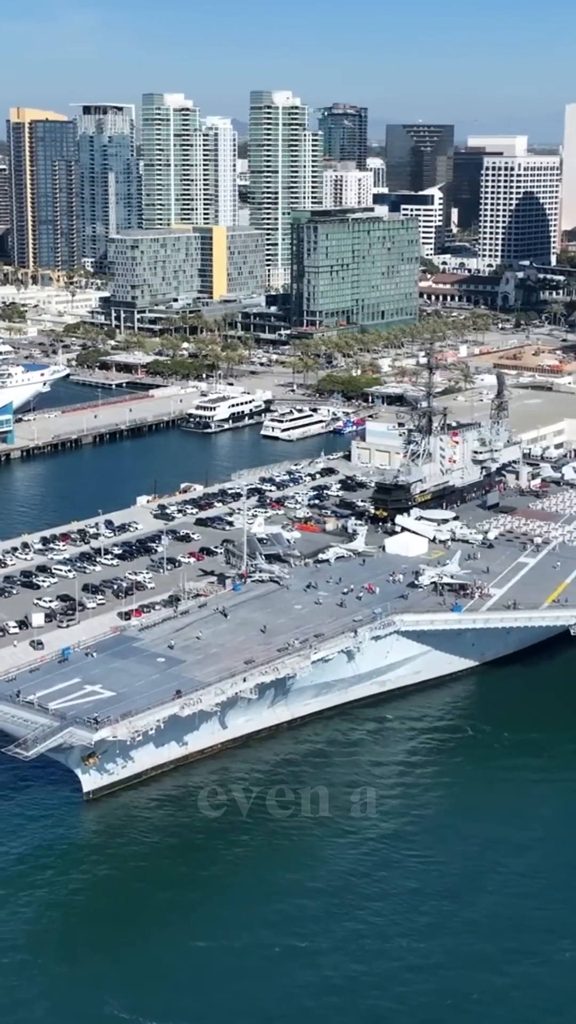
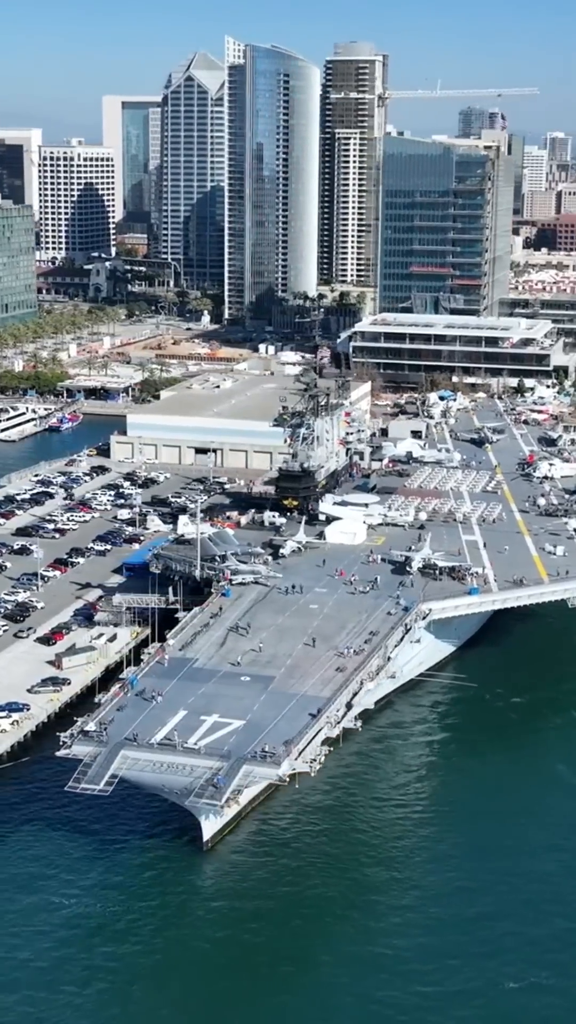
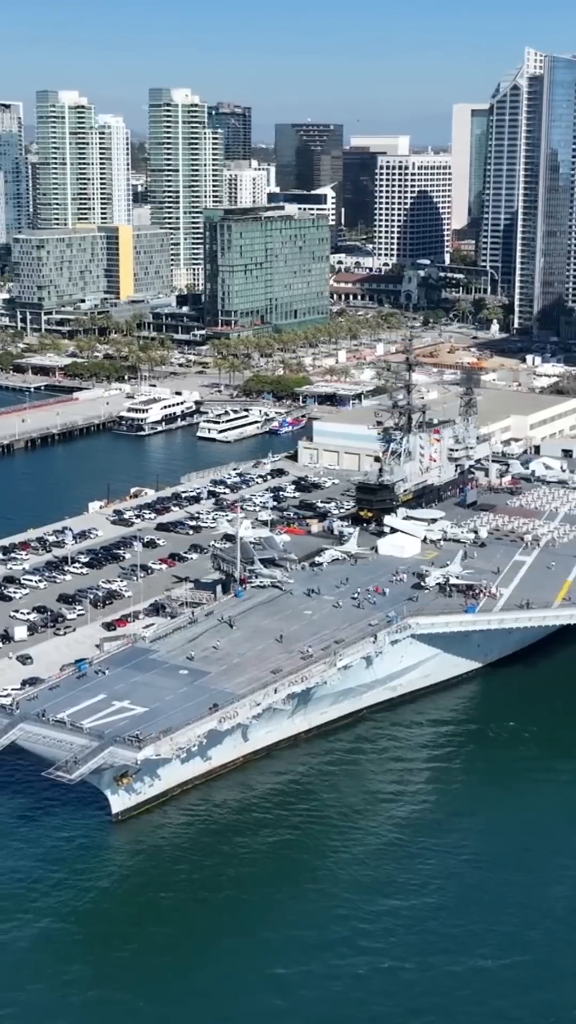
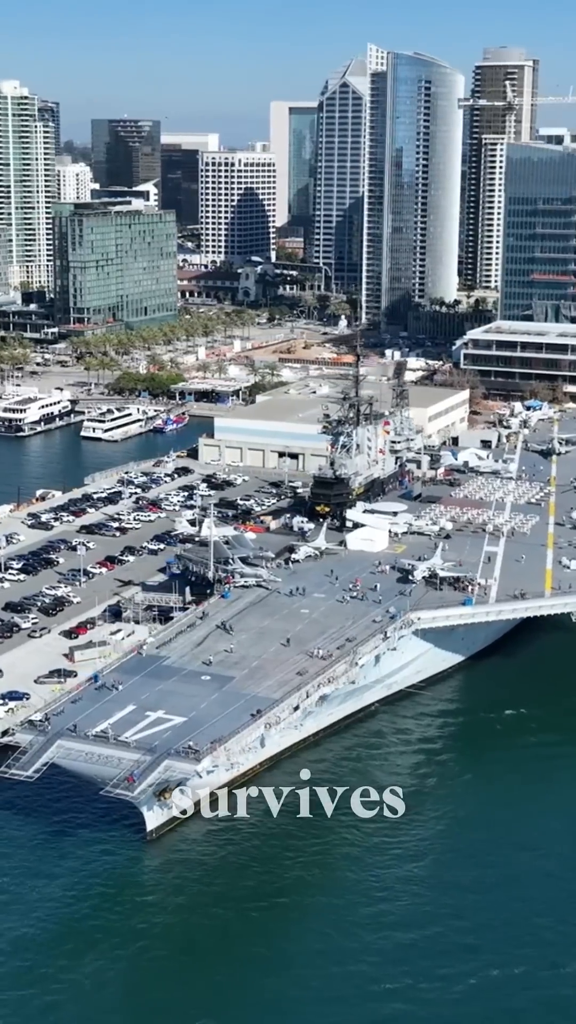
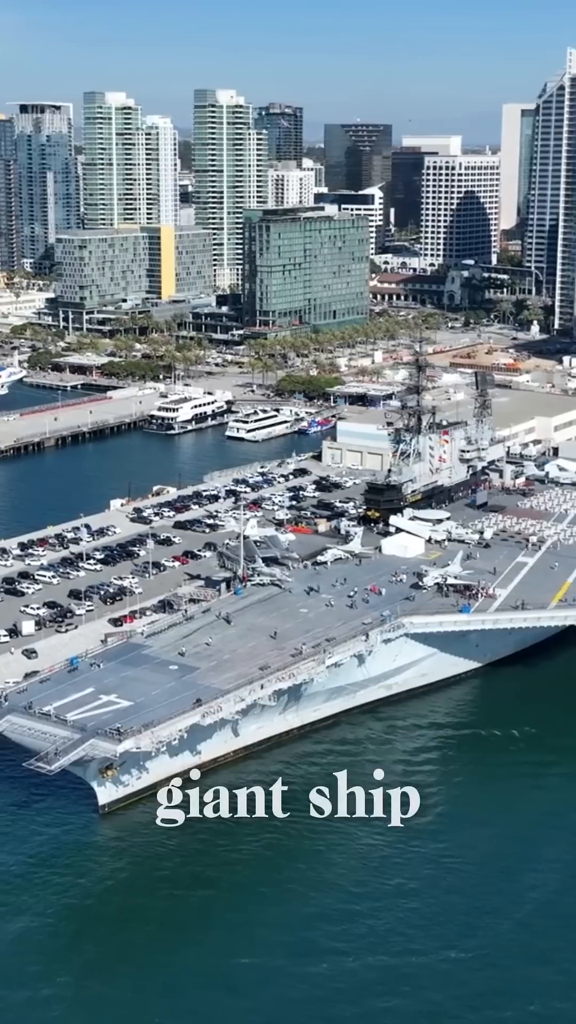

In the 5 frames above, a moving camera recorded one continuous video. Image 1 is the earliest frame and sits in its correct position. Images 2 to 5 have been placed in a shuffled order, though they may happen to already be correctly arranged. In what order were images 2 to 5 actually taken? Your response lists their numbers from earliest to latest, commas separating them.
5, 3, 4, 2
